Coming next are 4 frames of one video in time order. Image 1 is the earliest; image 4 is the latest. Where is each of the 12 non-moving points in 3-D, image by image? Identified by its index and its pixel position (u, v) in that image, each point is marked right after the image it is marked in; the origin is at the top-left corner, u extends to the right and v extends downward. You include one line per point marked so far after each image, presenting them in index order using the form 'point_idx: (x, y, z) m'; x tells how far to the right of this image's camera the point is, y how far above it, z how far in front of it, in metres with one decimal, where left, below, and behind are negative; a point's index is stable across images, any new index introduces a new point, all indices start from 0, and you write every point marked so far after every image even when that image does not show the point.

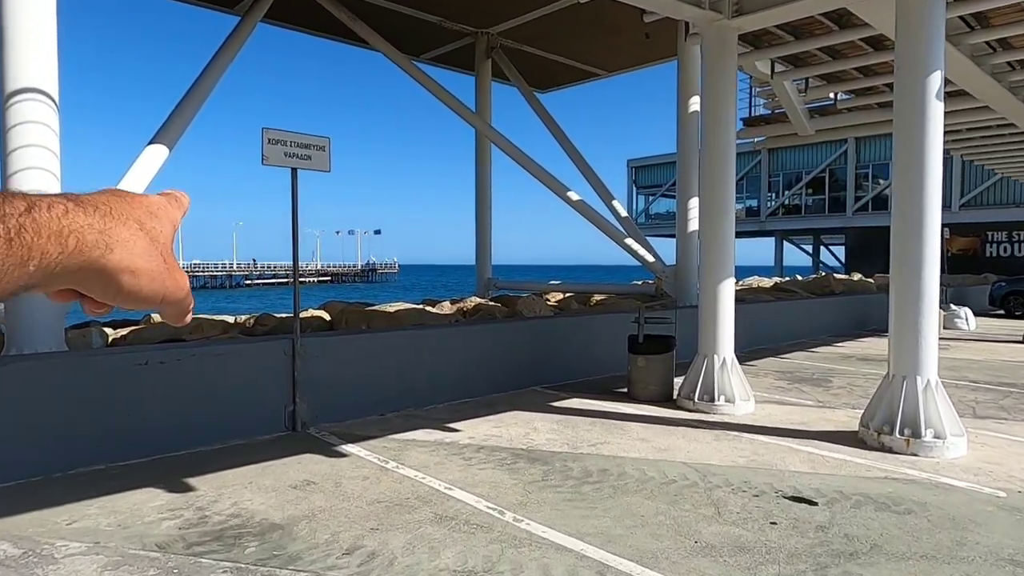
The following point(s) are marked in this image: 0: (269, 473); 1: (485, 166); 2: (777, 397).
0: (-1.7, -1.3, +4.7) m
1: (-0.7, +3.0, +16.3) m
2: (+3.0, -1.3, +7.6) m
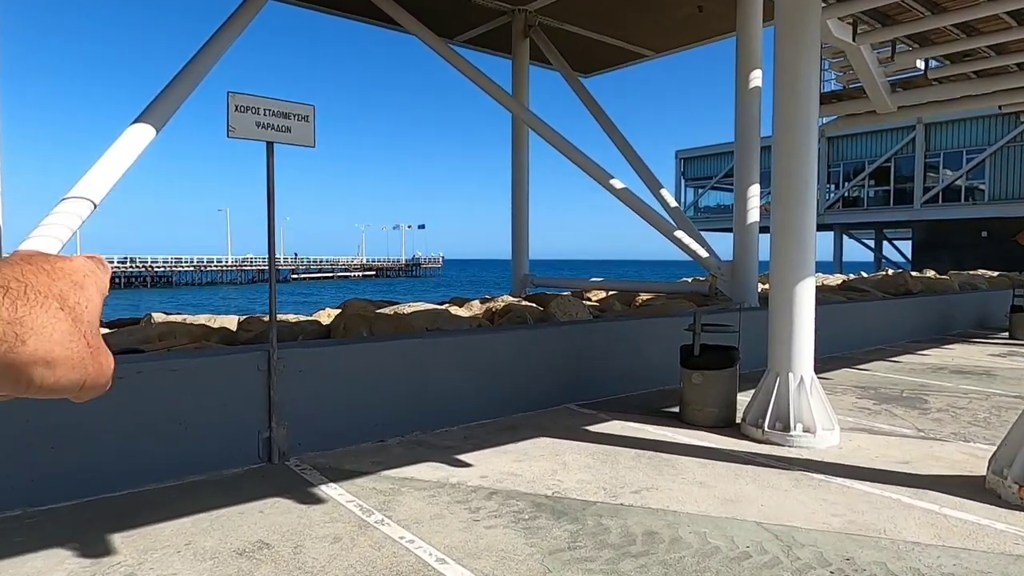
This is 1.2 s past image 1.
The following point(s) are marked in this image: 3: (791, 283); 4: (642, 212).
0: (-1.6, -1.3, +3.6) m
1: (+0.2, +3.1, +15.1) m
2: (+3.3, -1.3, +6.2) m
3: (+2.4, 0.0, +5.6) m
4: (+2.3, +1.3, +11.6) m
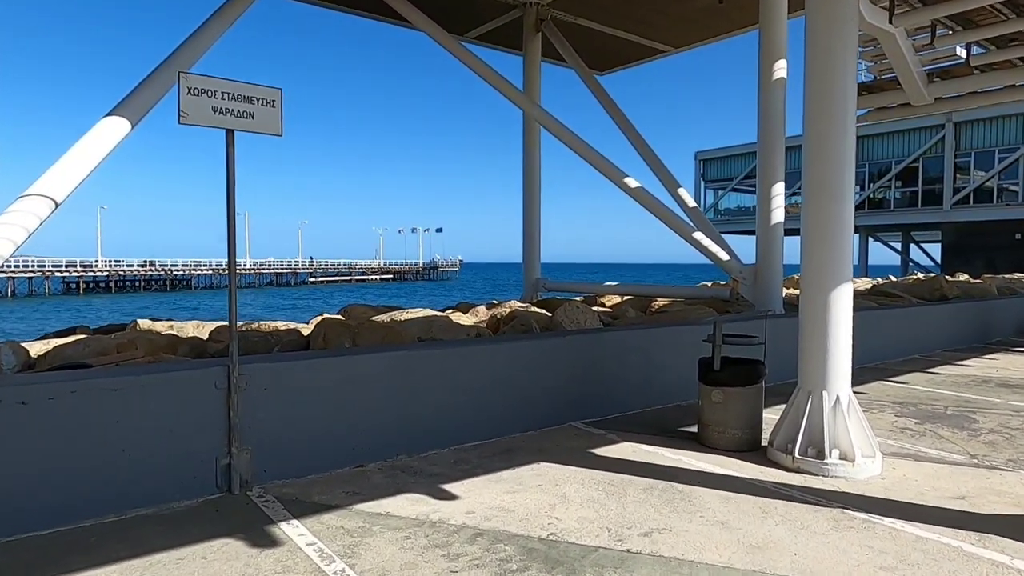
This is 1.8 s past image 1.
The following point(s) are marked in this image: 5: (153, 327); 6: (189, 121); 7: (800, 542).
0: (-1.7, -1.4, +3.1) m
1: (+0.4, +3.0, +14.5) m
2: (+3.3, -1.3, +5.5) m
3: (+2.3, 0.0, +4.9) m
4: (+2.4, +1.3, +10.9) m
5: (-4.7, -0.5, +8.7) m
6: (-1.9, +1.0, +4.0) m
7: (+1.6, -1.4, +3.7) m
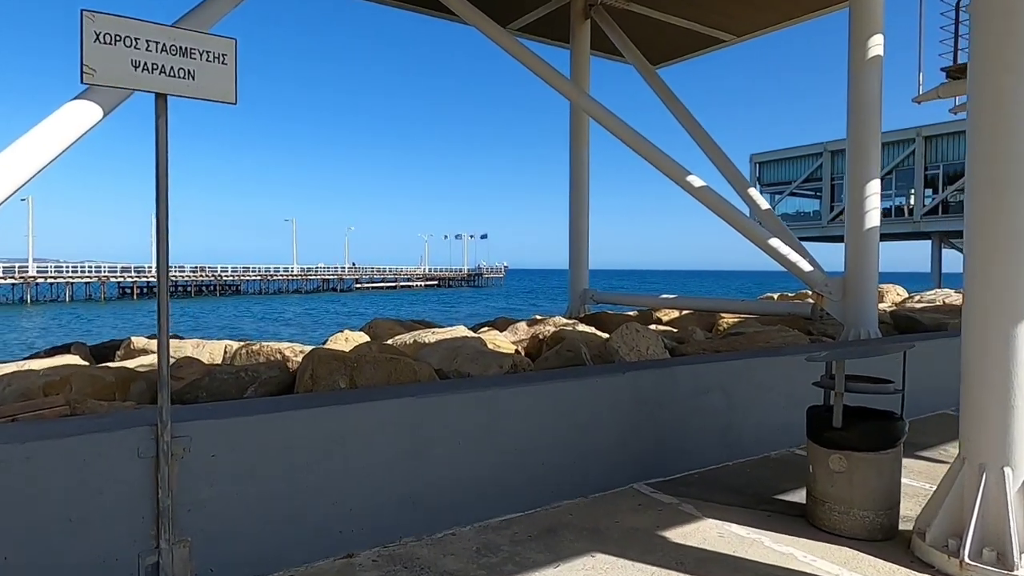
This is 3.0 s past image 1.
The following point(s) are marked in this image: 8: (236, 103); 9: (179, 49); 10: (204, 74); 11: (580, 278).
0: (-1.6, -1.5, +1.9) m
1: (+1.4, +2.7, +13.1) m
2: (+3.6, -1.5, +3.9) m
3: (+2.6, -0.2, +3.5) m
4: (+3.1, +1.0, +9.4) m
5: (-4.2, -0.7, +7.7) m
6: (-1.8, +0.9, +2.8) m
7: (+1.7, -1.5, +2.2) m
8: (-1.3, +0.9, +3.0) m
9: (-1.5, +1.1, +3.0) m
10: (-1.4, +1.0, +3.1) m
11: (+1.4, +0.2, +13.3) m
